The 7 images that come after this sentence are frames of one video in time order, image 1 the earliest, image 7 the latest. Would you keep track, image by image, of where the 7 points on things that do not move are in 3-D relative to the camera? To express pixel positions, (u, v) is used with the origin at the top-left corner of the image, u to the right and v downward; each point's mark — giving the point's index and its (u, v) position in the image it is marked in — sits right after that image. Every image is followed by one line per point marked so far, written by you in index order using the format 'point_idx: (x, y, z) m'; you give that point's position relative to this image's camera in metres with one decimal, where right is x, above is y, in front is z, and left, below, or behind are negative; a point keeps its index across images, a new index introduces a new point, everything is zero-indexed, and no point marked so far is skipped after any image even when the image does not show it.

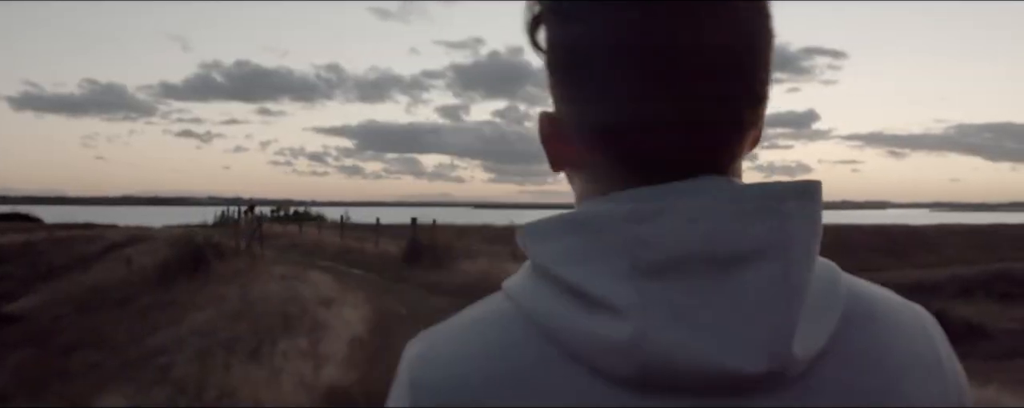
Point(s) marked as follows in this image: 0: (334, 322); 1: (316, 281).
0: (-2.4, -1.6, +12.2) m
1: (-3.7, -1.5, +17.2) m
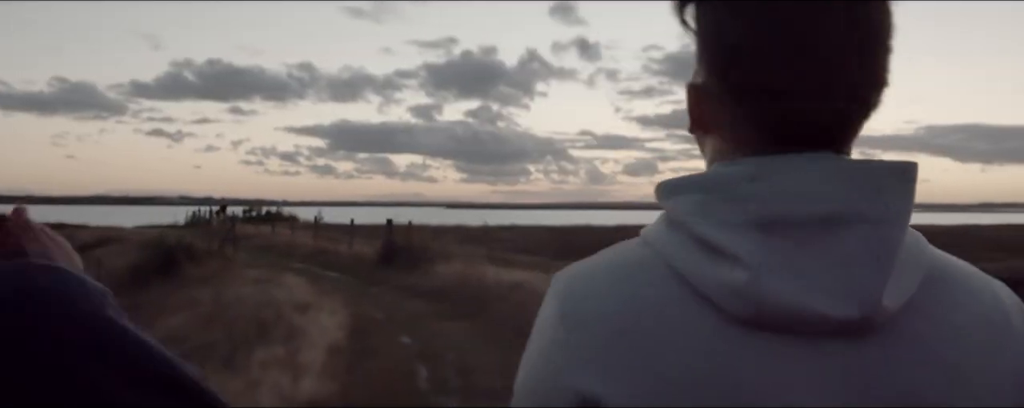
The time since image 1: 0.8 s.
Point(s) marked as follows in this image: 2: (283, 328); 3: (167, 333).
0: (-2.7, -1.6, +12.0) m
1: (-4.2, -1.5, +17.0) m
2: (-3.1, -1.7, +12.1) m
3: (-4.5, -2.0, +12.5) m
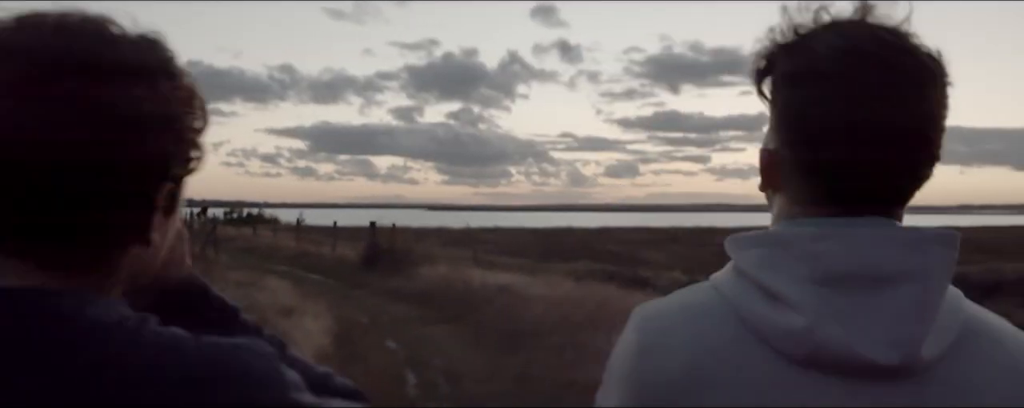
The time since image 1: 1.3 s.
0: (-2.8, -1.7, +11.9) m
1: (-4.4, -1.6, +16.8) m
2: (-3.3, -1.7, +12.0) m
3: (-4.7, -2.0, +12.3) m
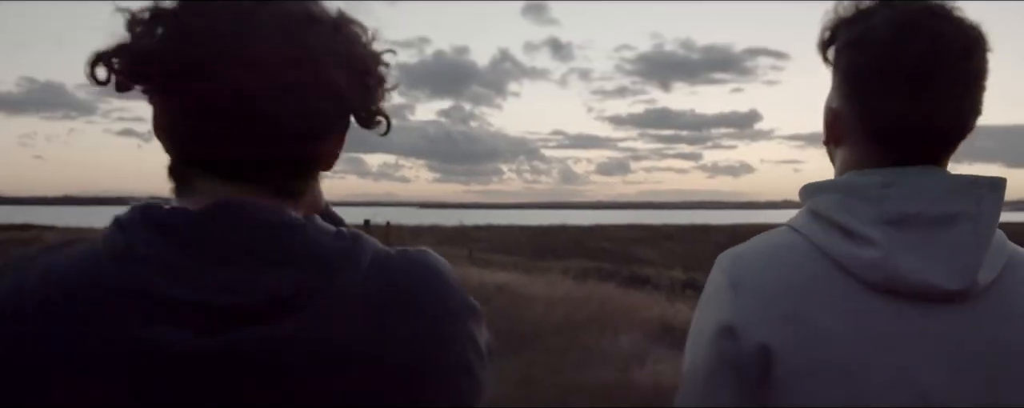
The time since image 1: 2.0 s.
0: (-2.8, -1.7, +11.7) m
1: (-4.5, -1.5, +16.6) m
2: (-3.3, -1.7, +11.8) m
3: (-4.7, -2.0, +12.1) m
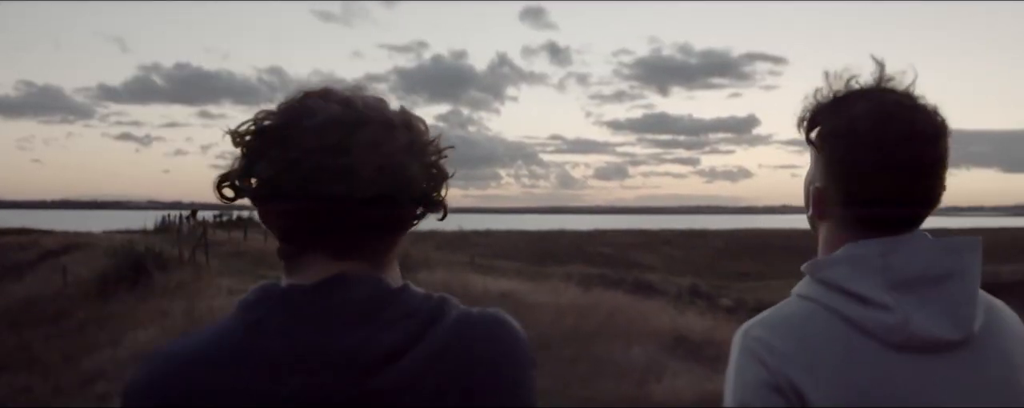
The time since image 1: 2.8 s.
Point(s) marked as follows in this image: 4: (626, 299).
0: (-2.8, -1.7, +11.5) m
1: (-4.4, -1.7, +16.4) m
2: (-3.2, -1.8, +11.6) m
3: (-4.6, -2.1, +11.9) m
4: (+1.9, -1.6, +14.9) m
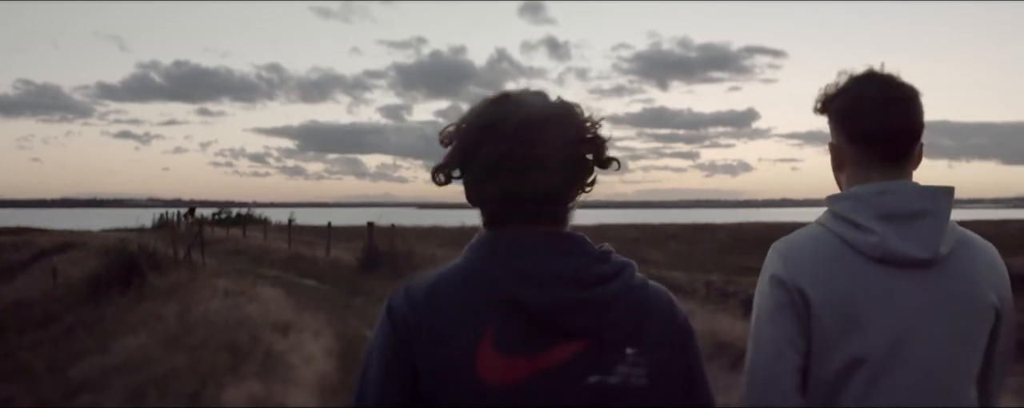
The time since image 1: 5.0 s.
0: (-2.5, -1.7, +10.5) m
1: (-4.2, -1.6, +15.4) m
2: (-3.0, -1.7, +10.6) m
3: (-4.4, -2.1, +10.9) m
4: (+2.1, -1.5, +13.9) m
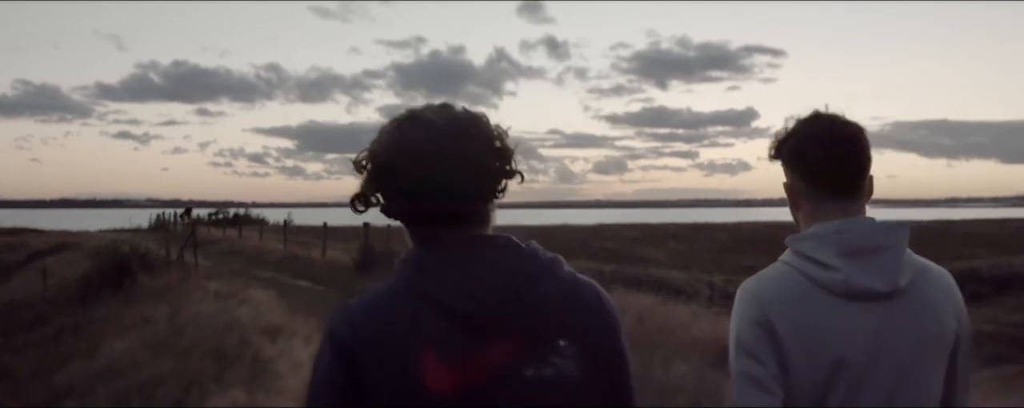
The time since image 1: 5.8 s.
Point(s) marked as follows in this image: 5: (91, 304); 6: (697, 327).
0: (-2.6, -1.7, +10.1) m
1: (-4.2, -1.6, +15.1) m
2: (-3.0, -1.7, +10.2) m
3: (-4.4, -2.1, +10.5) m
4: (+2.0, -1.5, +13.5) m
5: (-8.9, -2.1, +19.1) m
6: (+2.3, -1.4, +11.2) m
